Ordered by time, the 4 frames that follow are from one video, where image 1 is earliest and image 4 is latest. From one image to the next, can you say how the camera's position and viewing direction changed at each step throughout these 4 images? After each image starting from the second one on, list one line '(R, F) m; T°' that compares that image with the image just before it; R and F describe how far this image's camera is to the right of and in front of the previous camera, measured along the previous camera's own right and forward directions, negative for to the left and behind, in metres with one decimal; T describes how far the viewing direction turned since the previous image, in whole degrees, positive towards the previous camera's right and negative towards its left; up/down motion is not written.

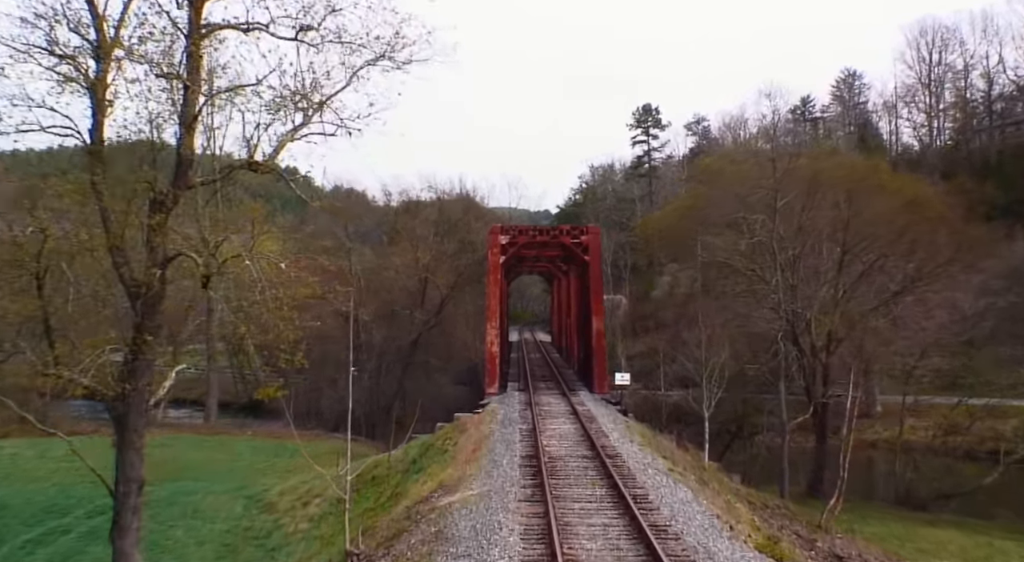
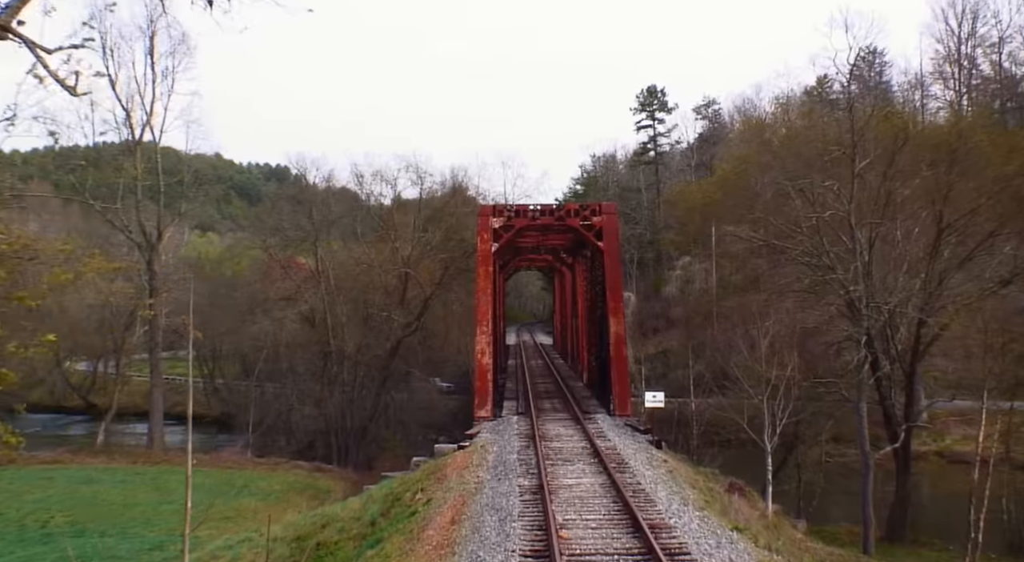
(0.0, +5.1) m; 0°
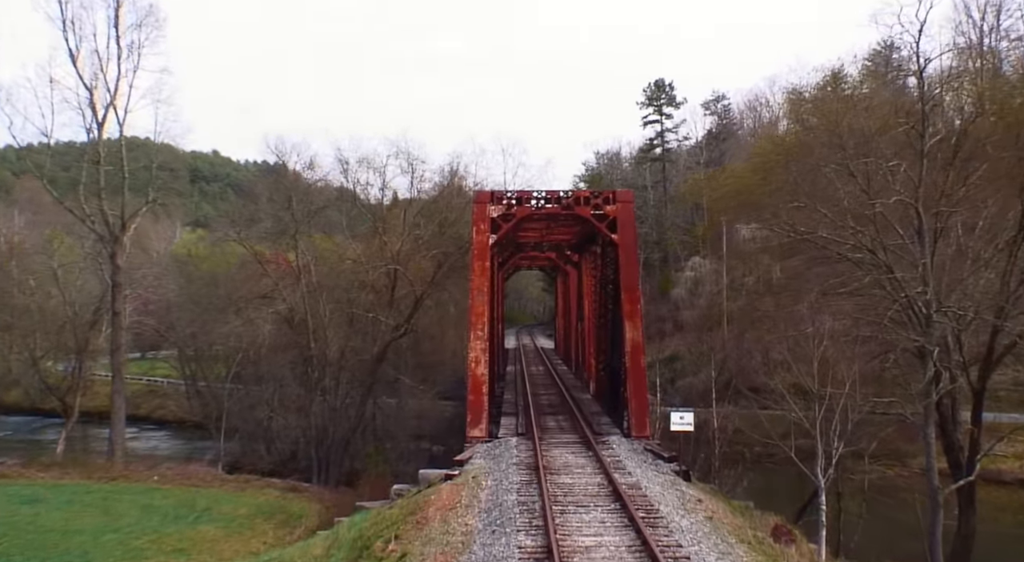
(0.0, +2.7) m; 0°
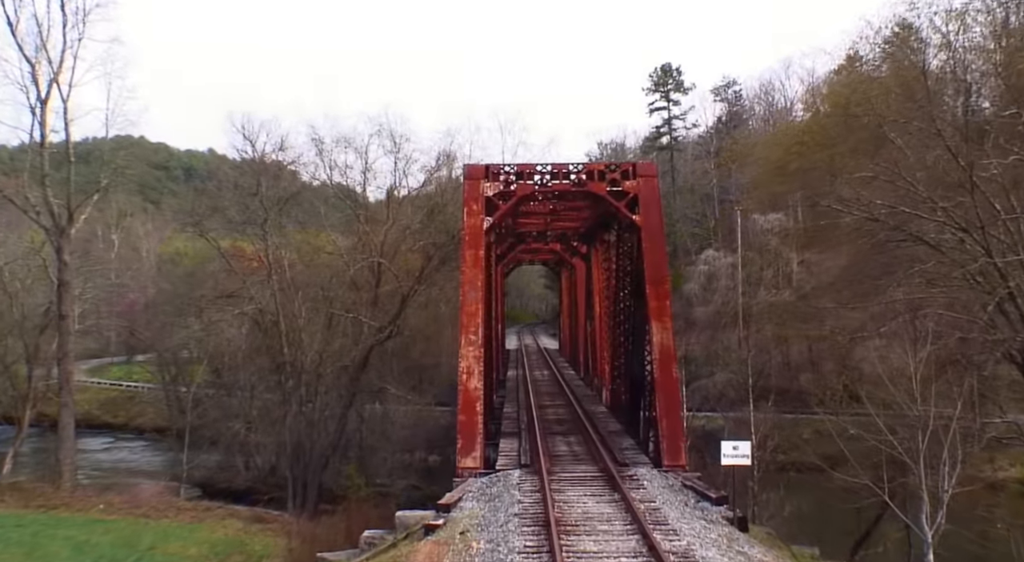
(0.0, +3.2) m; 0°
